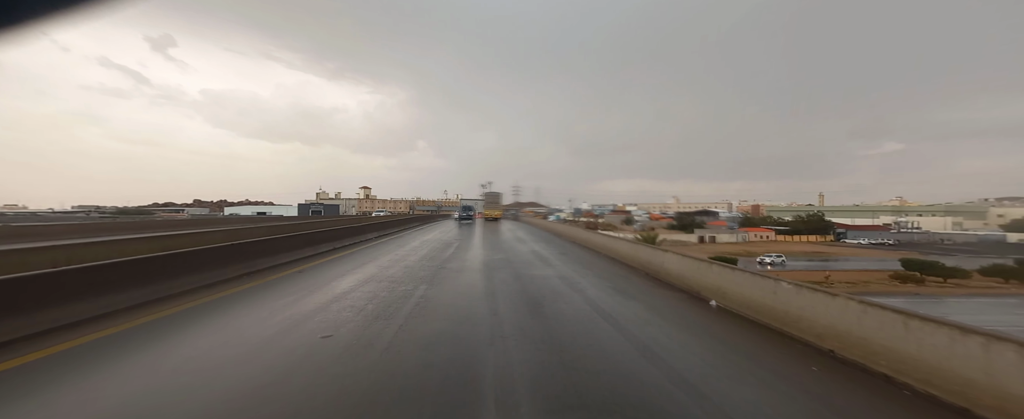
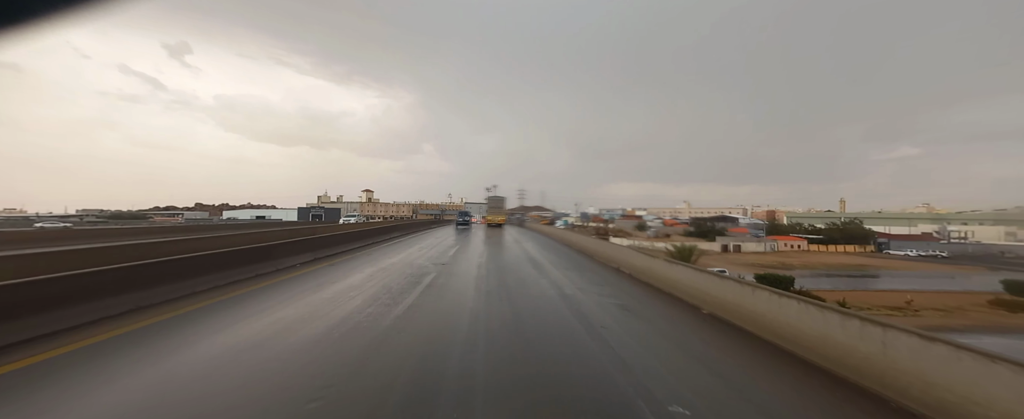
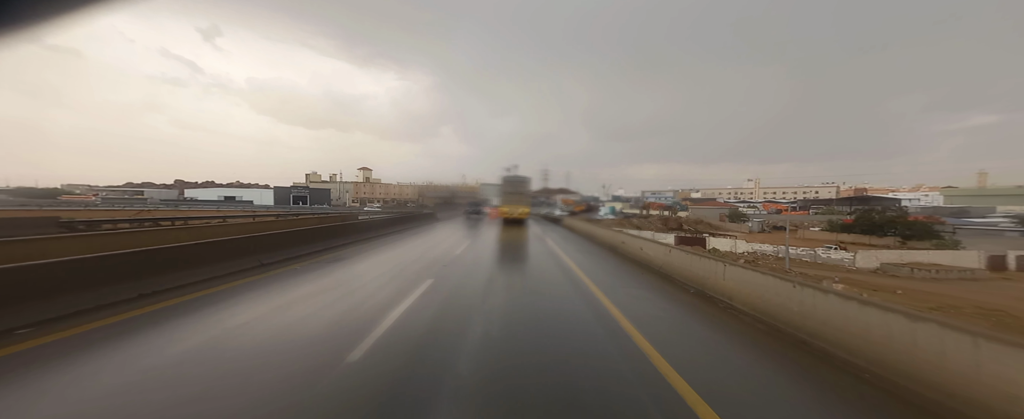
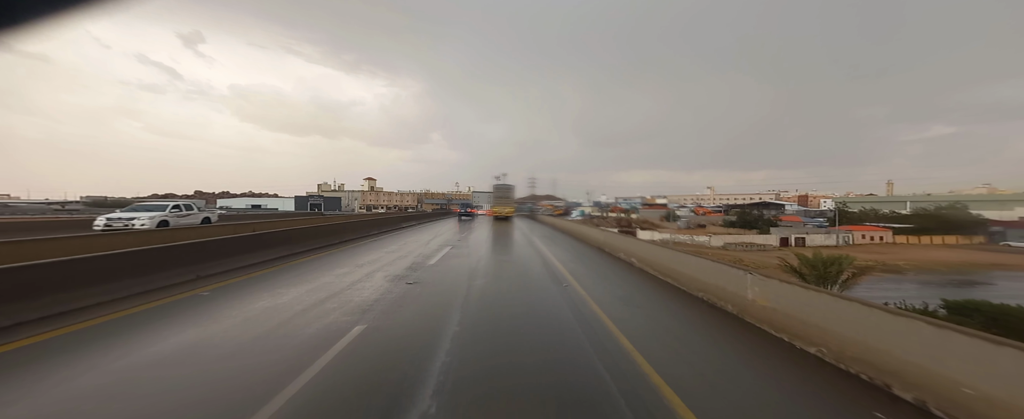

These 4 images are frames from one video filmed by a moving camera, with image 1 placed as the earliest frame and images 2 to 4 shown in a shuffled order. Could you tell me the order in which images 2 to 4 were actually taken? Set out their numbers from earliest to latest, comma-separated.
2, 4, 3
